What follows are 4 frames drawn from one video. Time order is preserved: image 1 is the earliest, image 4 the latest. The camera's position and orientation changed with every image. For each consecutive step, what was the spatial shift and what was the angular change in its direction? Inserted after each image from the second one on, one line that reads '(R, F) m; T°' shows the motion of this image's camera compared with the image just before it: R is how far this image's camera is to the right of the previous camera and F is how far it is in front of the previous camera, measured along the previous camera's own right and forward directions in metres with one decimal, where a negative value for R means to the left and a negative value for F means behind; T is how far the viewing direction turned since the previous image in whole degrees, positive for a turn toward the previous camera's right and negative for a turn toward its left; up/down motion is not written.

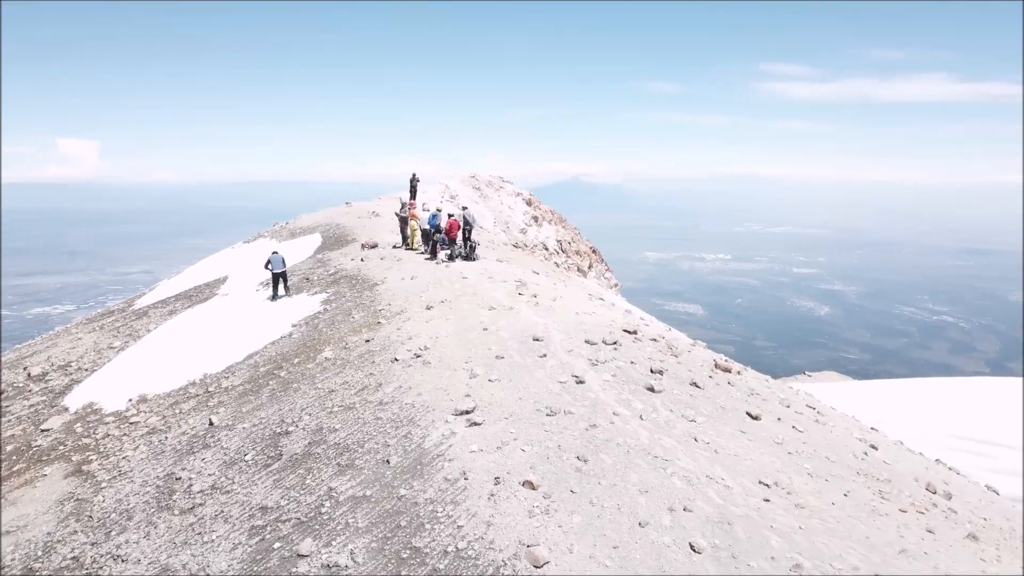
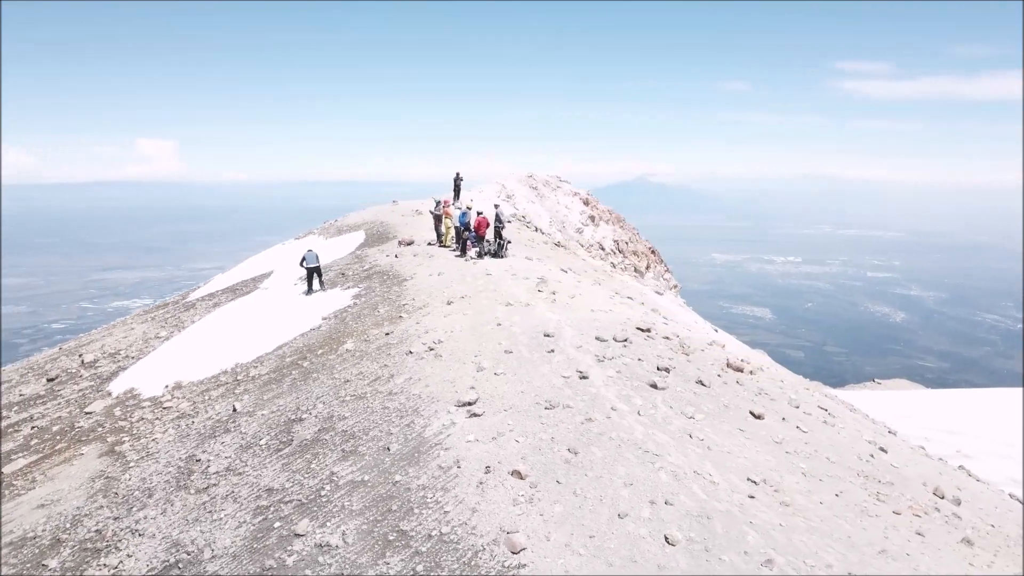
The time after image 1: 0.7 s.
(+1.1, -0.3) m; -4°
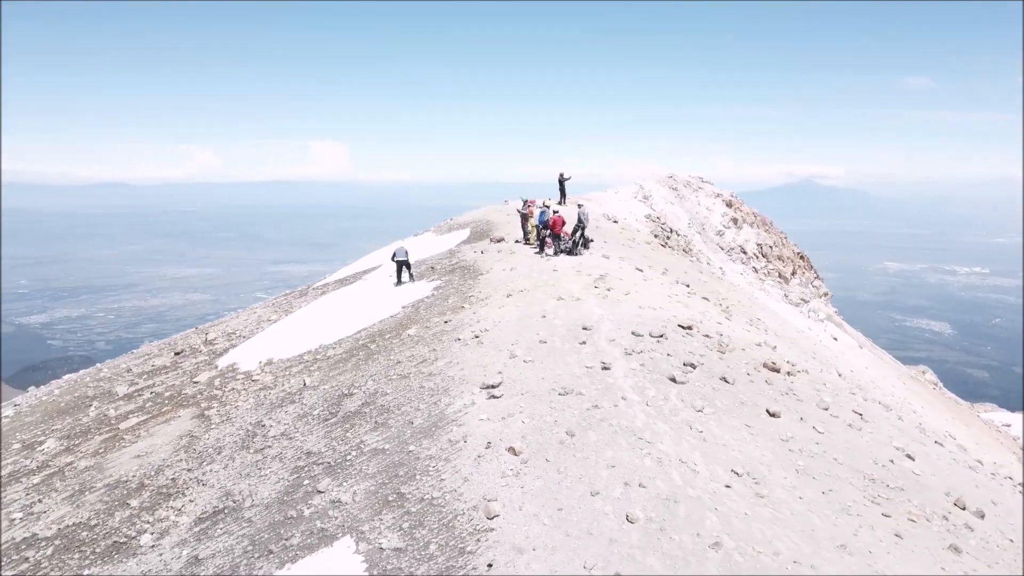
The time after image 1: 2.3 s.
(+2.4, -0.8) m; -10°
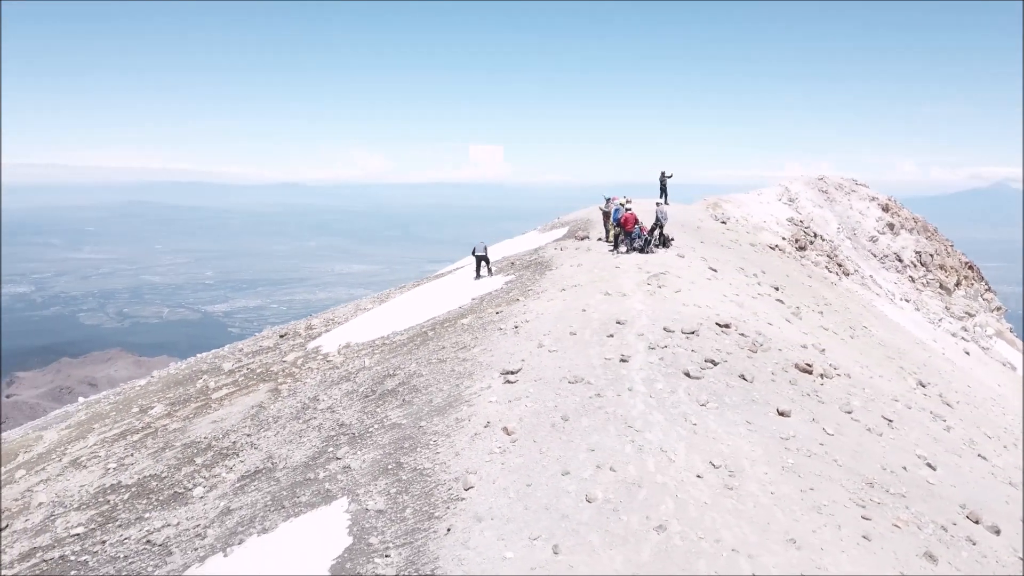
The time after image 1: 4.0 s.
(+2.6, -0.5) m; -11°
